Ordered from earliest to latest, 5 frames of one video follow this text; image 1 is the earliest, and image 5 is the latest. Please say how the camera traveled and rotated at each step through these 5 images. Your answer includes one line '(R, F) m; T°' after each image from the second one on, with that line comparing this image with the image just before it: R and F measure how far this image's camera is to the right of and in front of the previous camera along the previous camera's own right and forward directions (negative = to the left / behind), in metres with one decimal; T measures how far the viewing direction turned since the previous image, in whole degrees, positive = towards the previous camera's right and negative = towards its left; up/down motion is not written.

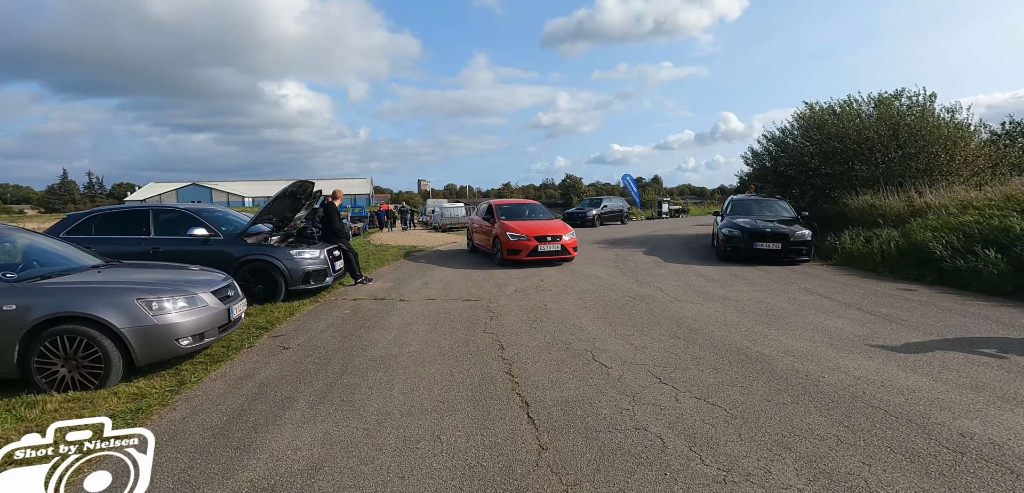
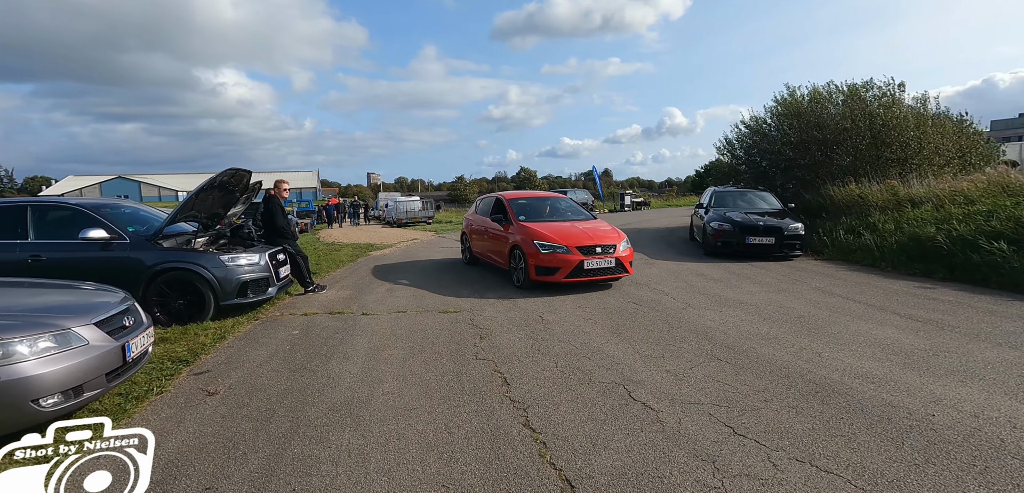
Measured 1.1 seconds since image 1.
(-0.4, +1.2) m; +5°
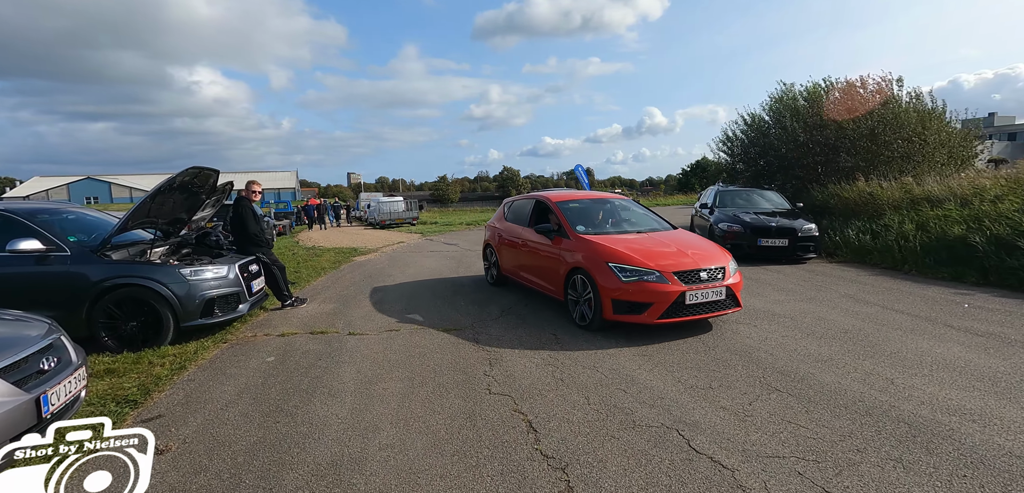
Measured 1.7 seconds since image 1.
(-0.3, +0.8) m; +2°
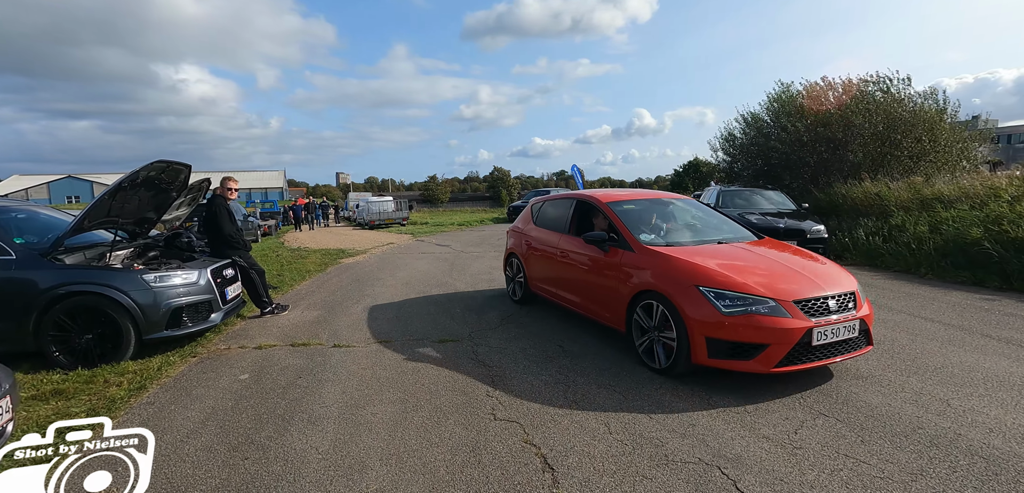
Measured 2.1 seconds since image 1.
(-0.1, +0.5) m; +1°
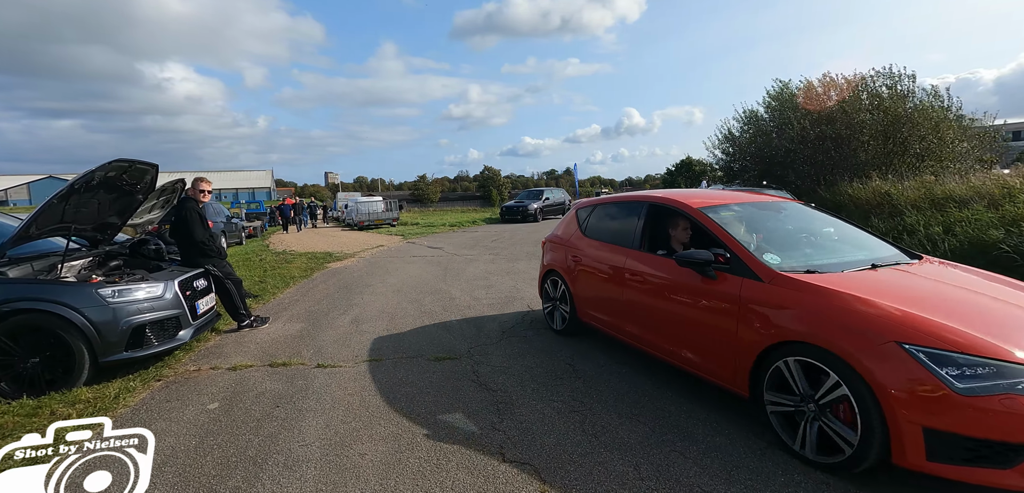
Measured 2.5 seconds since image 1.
(-0.1, +0.5) m; +1°
